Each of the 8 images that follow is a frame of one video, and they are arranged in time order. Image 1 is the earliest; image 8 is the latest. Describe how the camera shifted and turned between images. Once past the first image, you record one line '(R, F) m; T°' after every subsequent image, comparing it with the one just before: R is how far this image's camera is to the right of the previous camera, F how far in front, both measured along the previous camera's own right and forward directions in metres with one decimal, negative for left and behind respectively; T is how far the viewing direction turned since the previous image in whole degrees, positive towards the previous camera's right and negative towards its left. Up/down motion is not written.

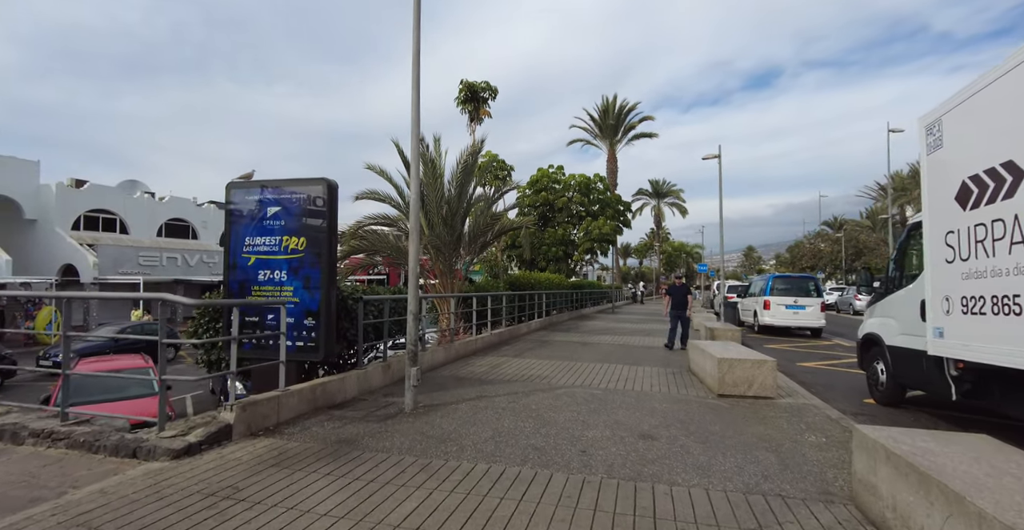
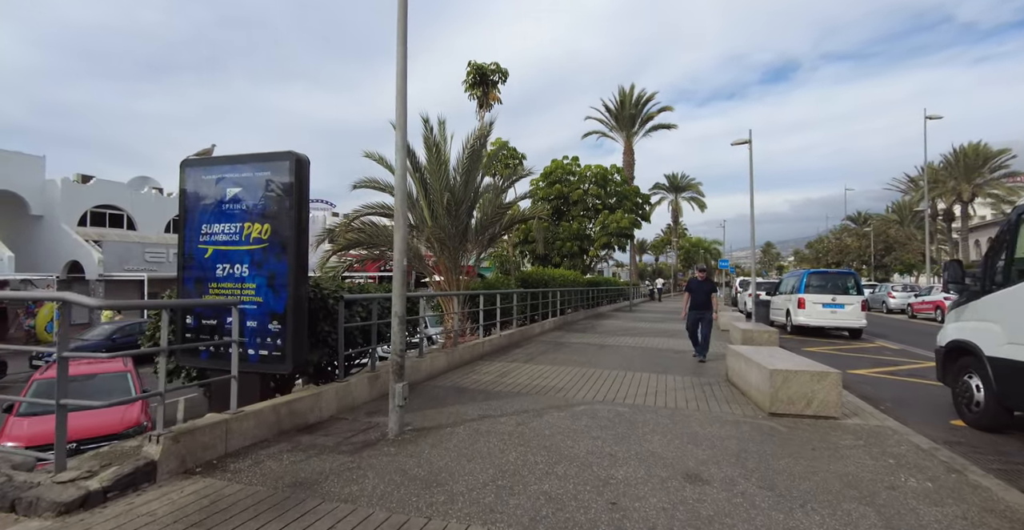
(+0.1, +1.0) m; -2°
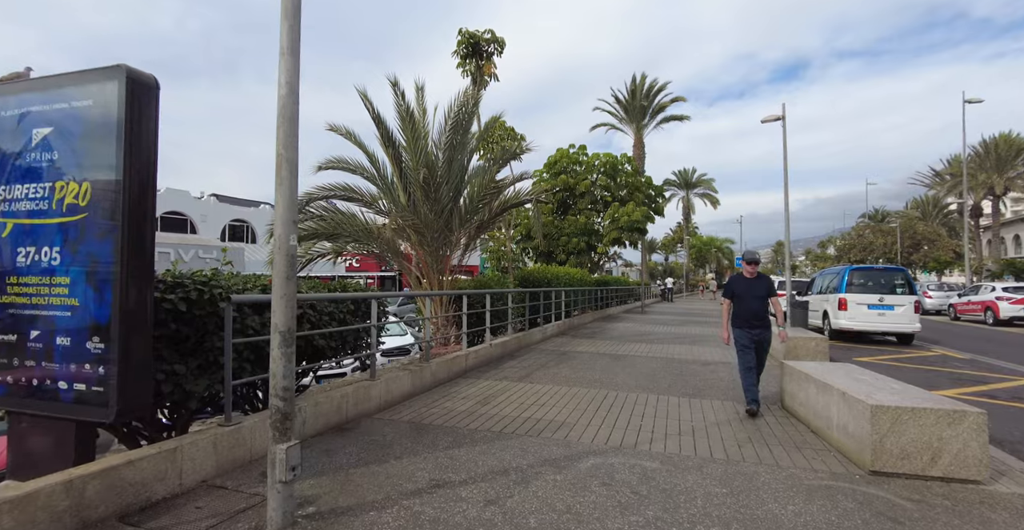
(+0.3, +1.8) m; -1°
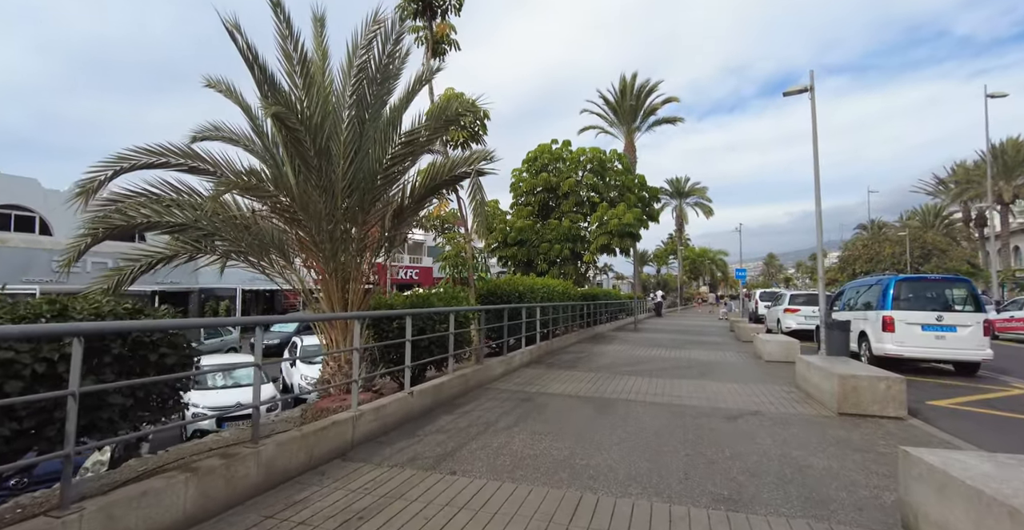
(+0.7, +2.7) m; +1°
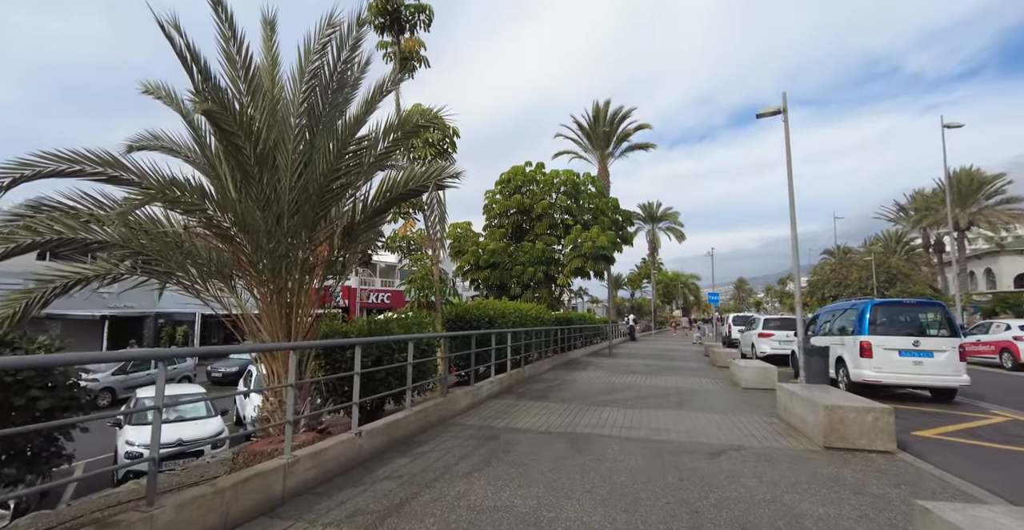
(+0.1, +0.5) m; +3°
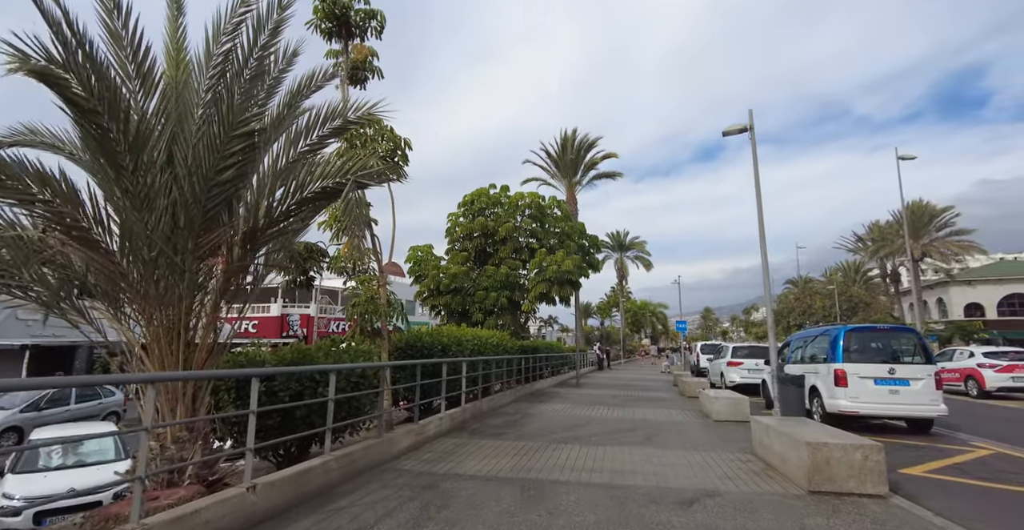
(+0.3, +0.8) m; +3°
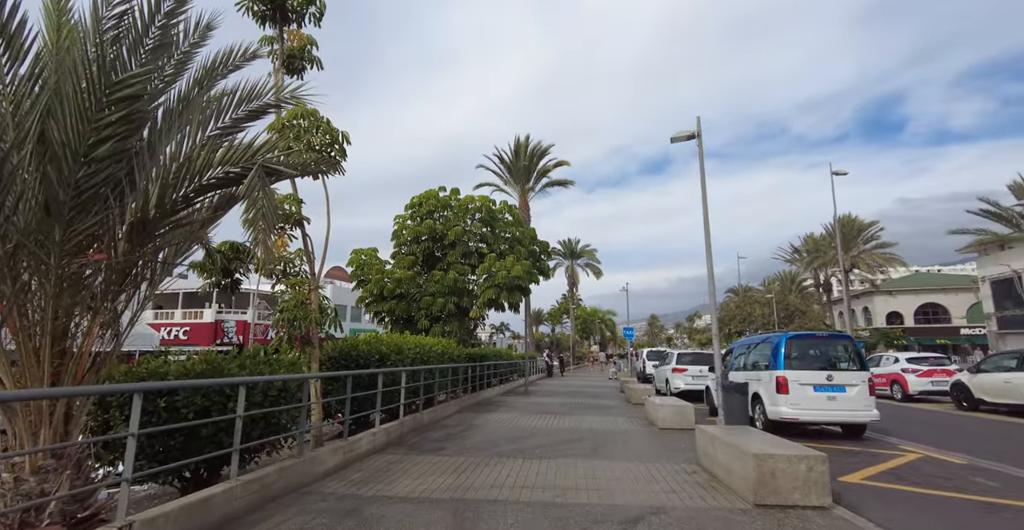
(+0.2, +0.4) m; +5°
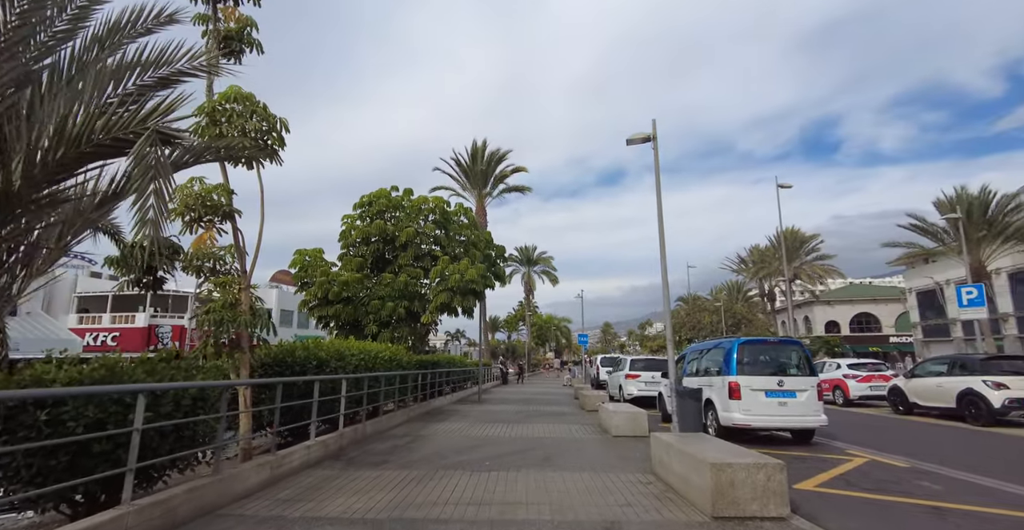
(+0.1, +0.4) m; +5°
